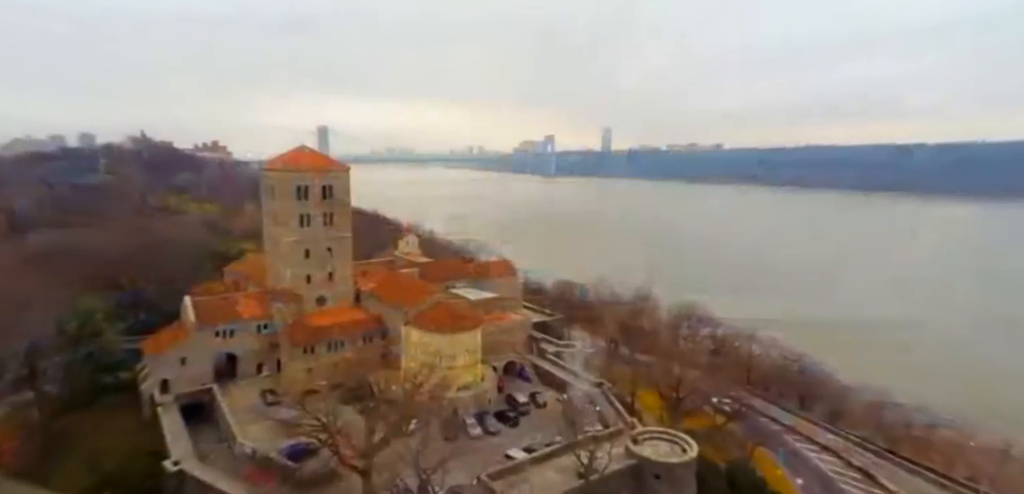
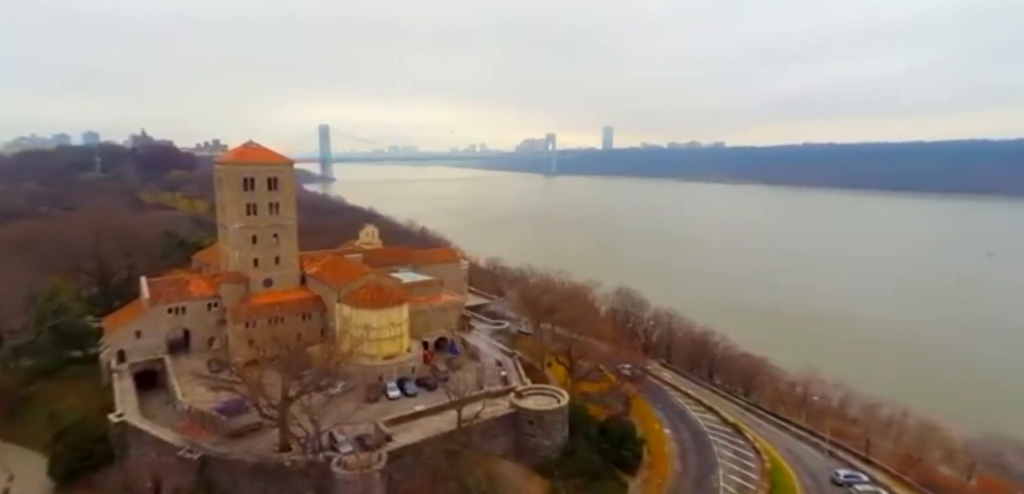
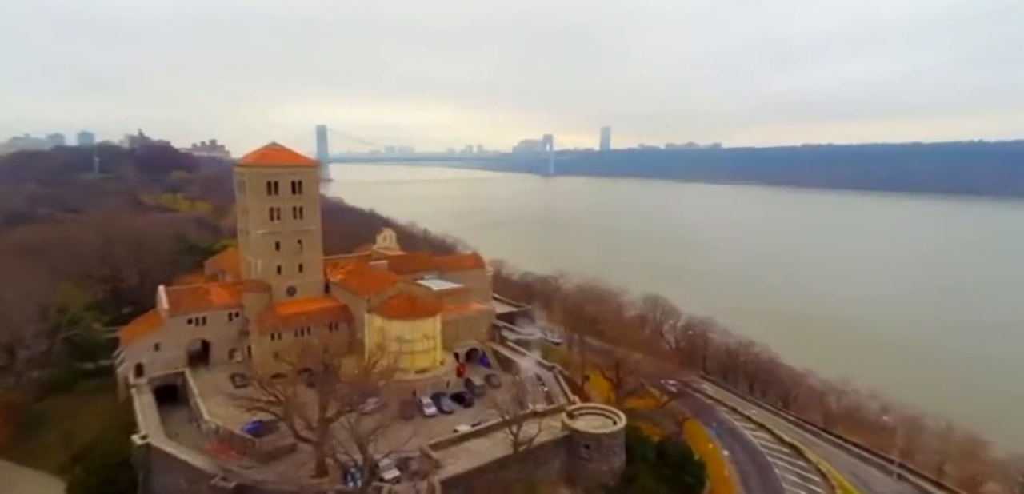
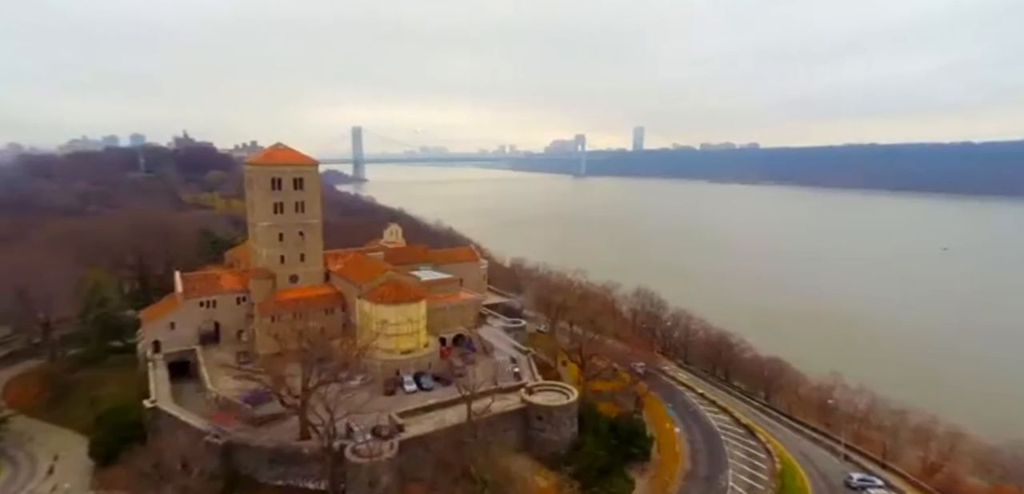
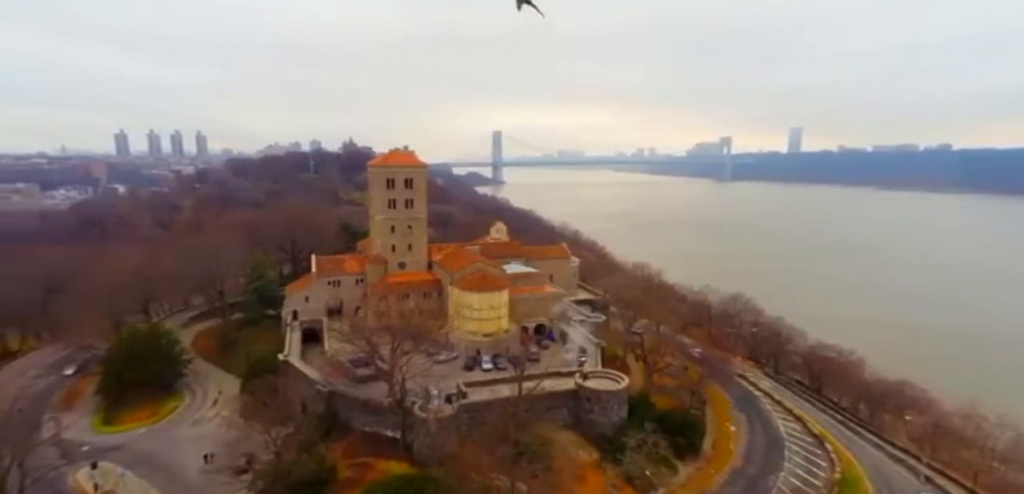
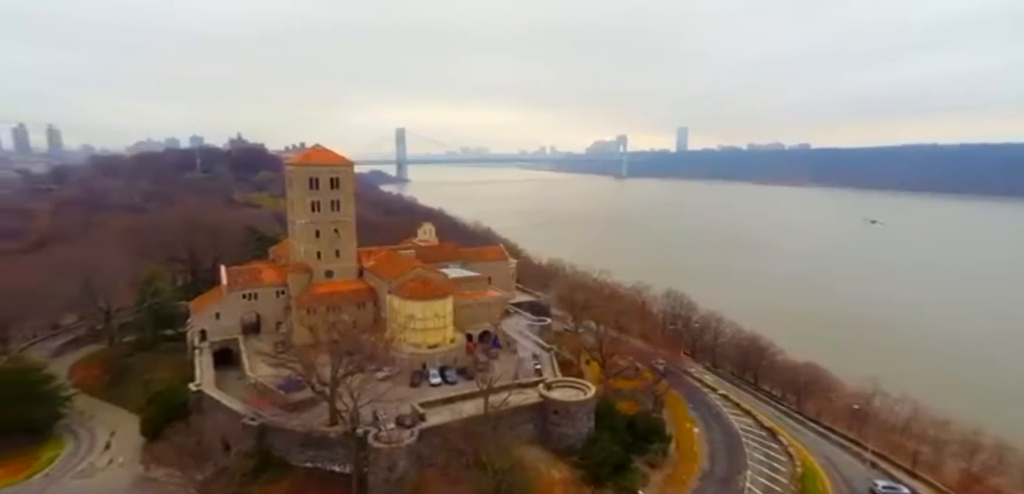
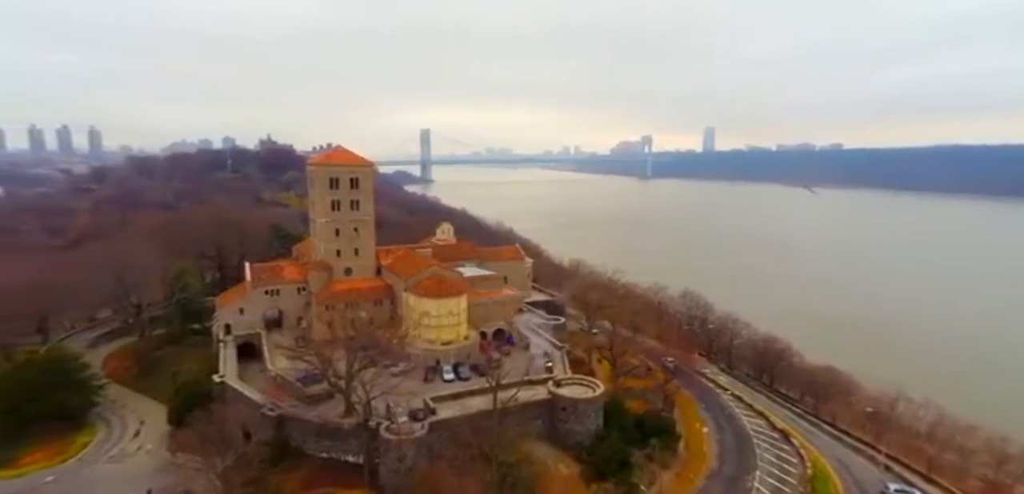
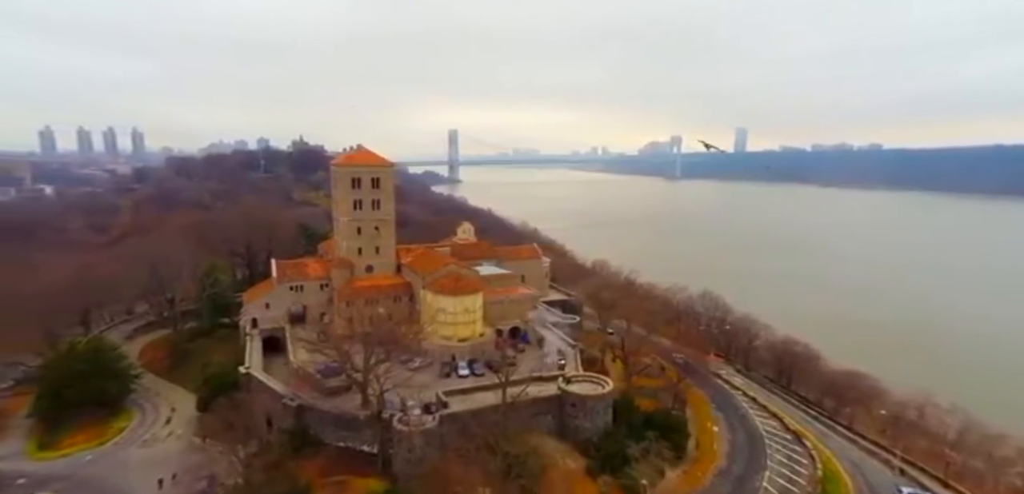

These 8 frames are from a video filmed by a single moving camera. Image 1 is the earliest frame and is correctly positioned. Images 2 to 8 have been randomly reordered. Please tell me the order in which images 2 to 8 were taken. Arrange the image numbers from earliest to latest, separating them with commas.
3, 2, 4, 6, 7, 8, 5
